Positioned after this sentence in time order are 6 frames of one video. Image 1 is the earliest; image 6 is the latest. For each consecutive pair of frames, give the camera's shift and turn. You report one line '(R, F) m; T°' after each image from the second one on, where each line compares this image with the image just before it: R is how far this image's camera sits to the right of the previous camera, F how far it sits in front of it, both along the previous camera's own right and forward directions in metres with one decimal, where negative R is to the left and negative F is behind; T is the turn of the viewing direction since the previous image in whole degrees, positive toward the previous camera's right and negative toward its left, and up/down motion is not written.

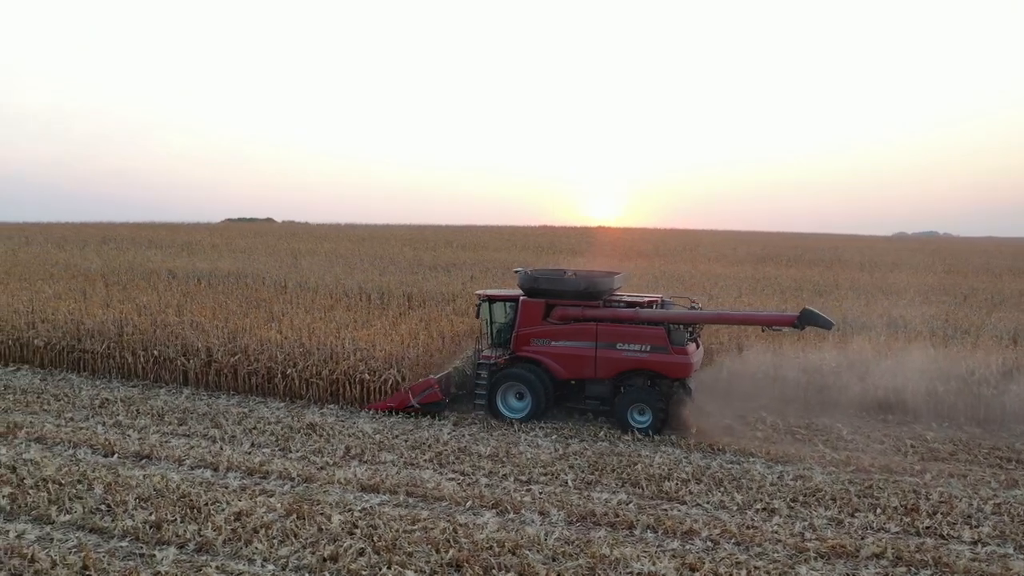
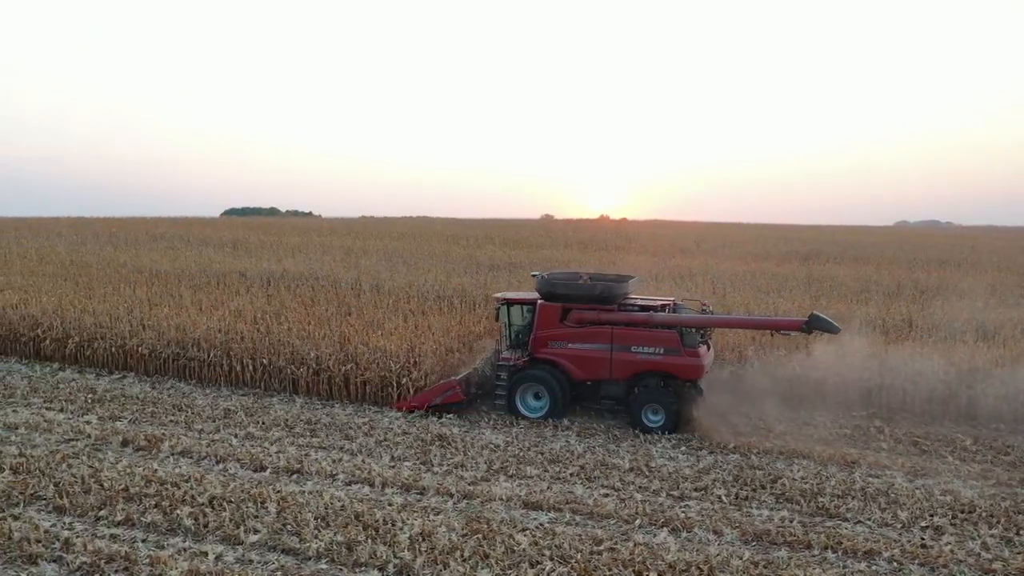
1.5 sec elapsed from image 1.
(-1.1, 0.0) m; 0°
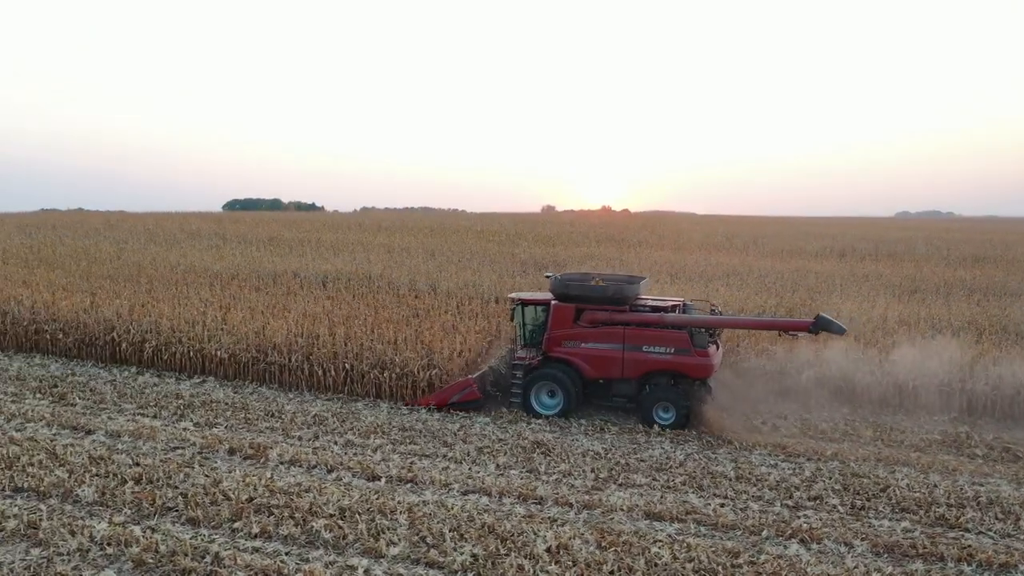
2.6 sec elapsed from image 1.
(-0.9, 0.0) m; 0°
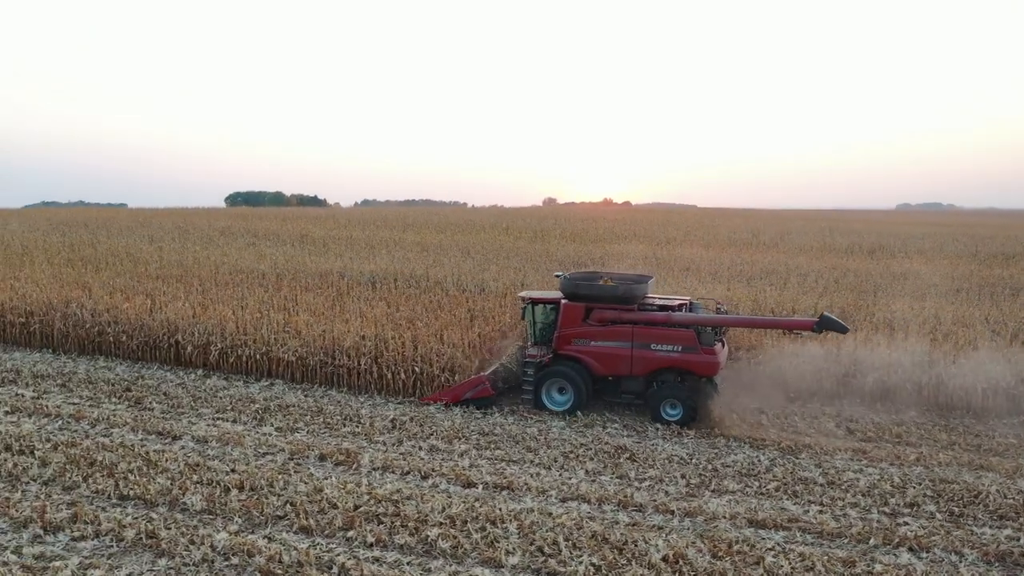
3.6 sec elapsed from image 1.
(-0.7, 0.0) m; 0°
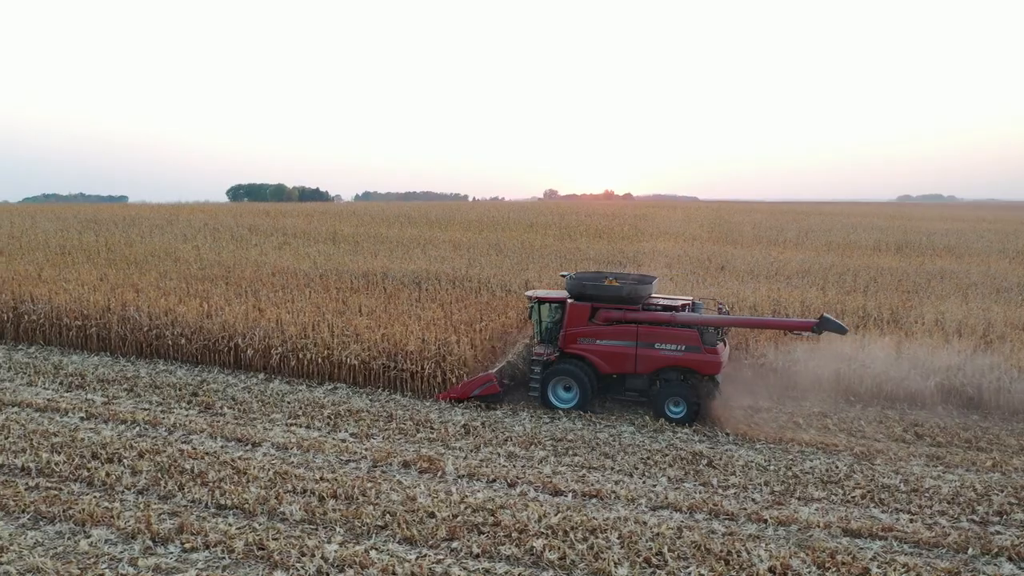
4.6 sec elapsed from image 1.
(-0.7, 0.0) m; 0°
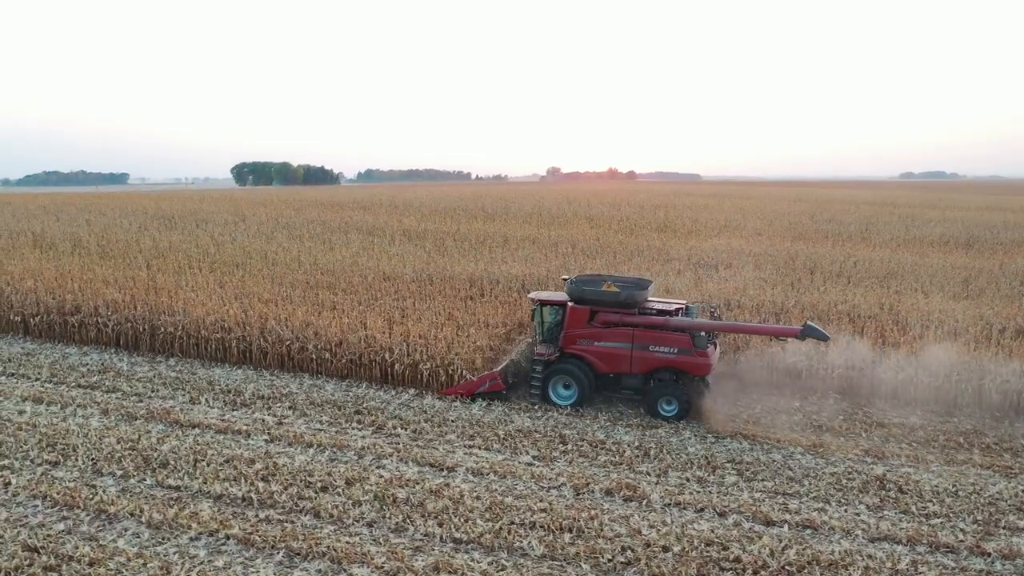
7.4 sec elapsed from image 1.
(-1.7, 0.0) m; 0°
